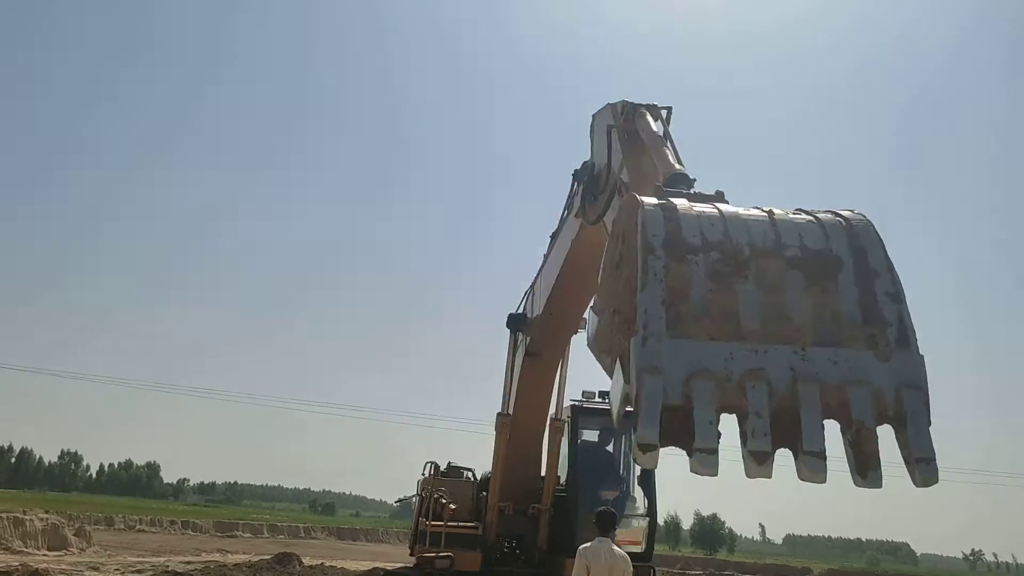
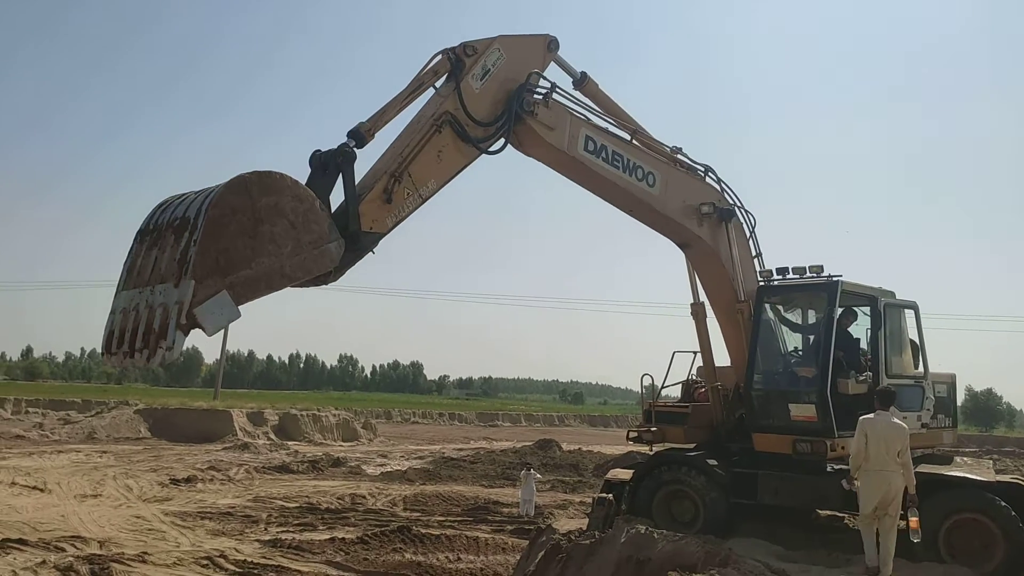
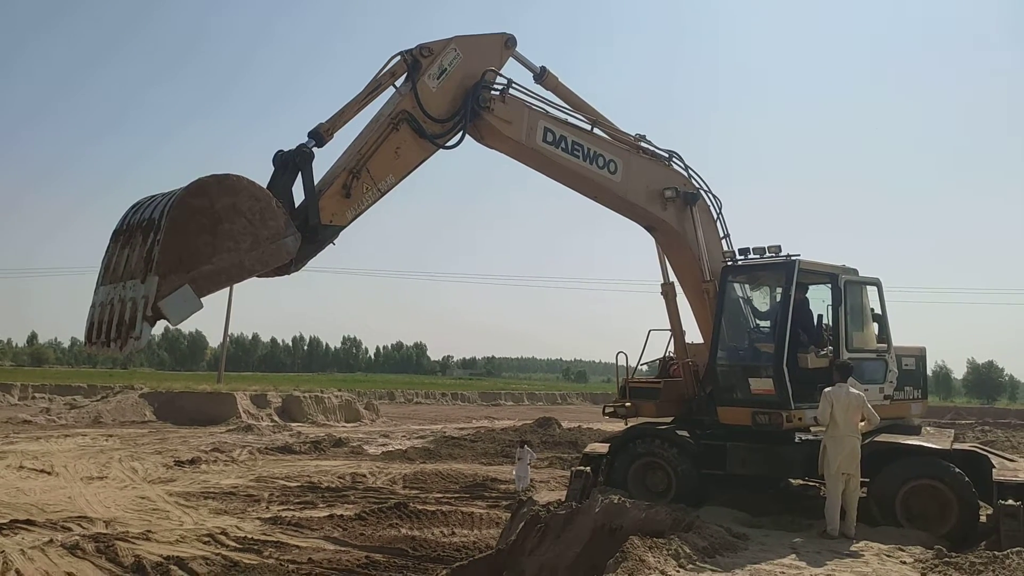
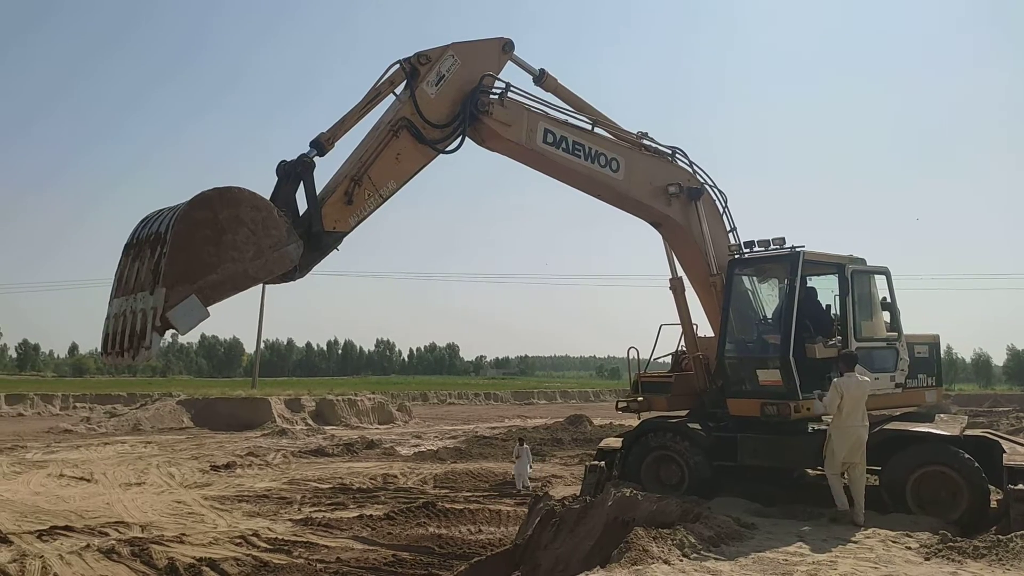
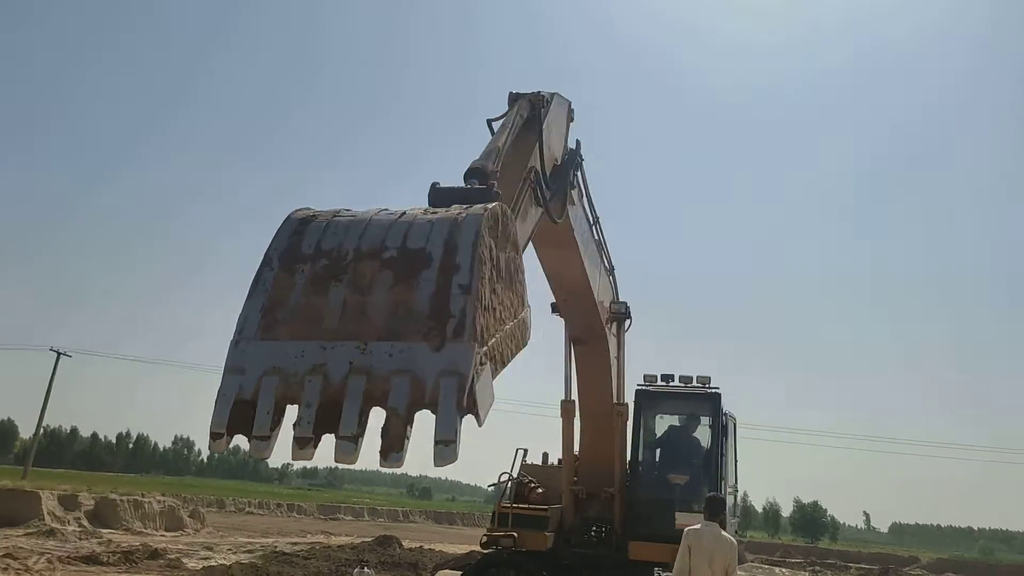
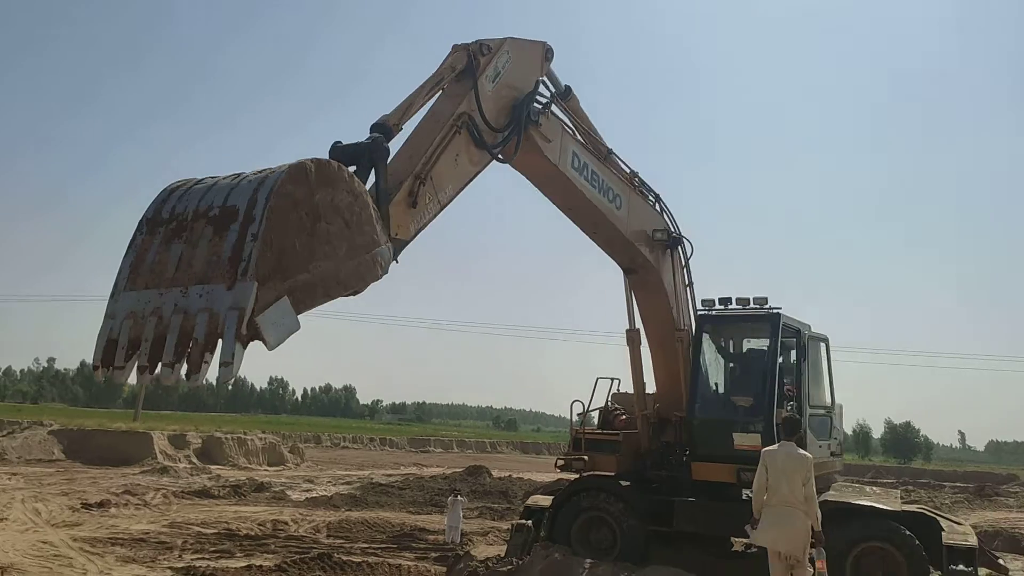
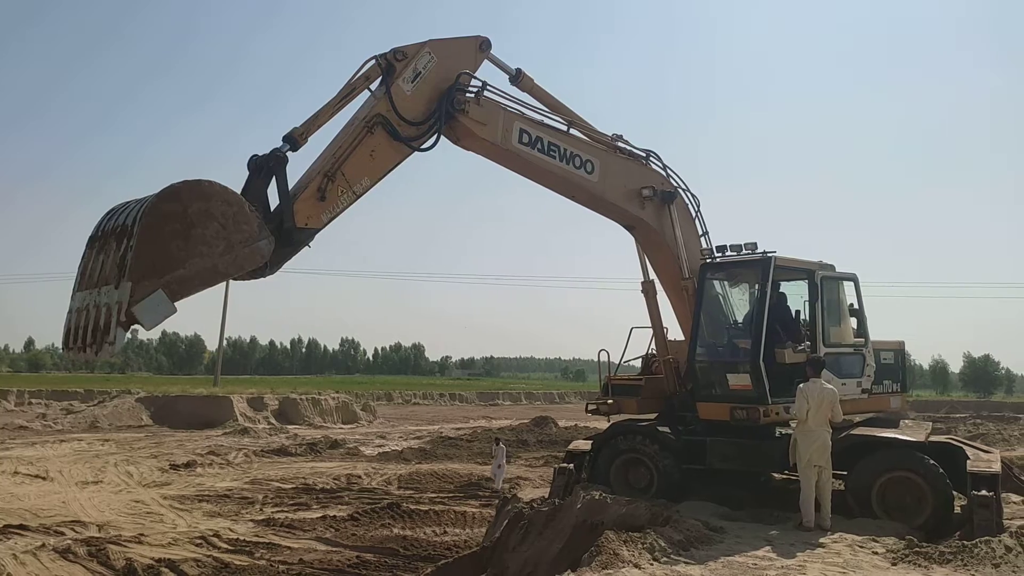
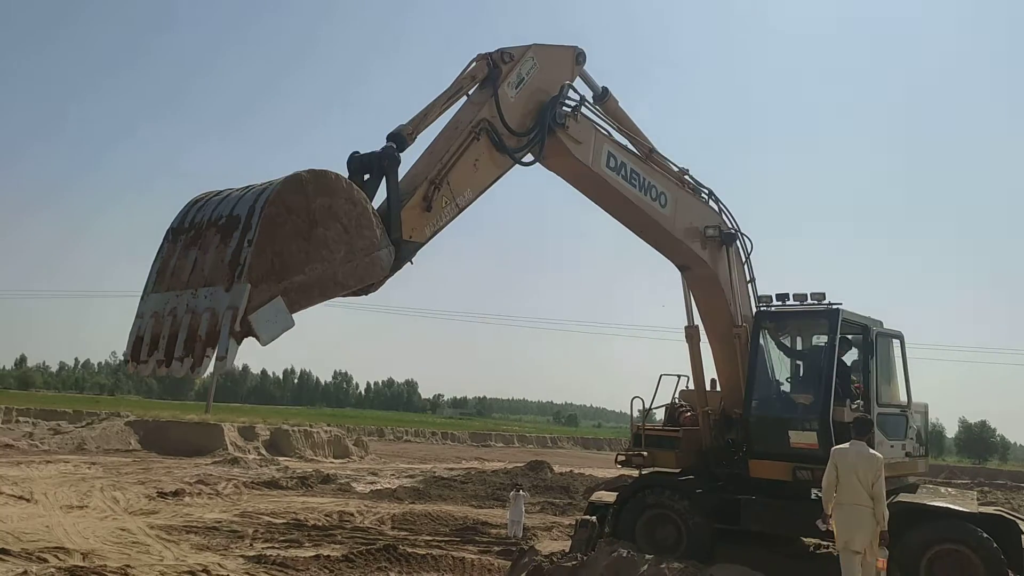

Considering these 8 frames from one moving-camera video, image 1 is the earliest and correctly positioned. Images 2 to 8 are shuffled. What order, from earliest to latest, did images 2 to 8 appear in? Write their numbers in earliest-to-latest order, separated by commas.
5, 6, 8, 2, 3, 7, 4
